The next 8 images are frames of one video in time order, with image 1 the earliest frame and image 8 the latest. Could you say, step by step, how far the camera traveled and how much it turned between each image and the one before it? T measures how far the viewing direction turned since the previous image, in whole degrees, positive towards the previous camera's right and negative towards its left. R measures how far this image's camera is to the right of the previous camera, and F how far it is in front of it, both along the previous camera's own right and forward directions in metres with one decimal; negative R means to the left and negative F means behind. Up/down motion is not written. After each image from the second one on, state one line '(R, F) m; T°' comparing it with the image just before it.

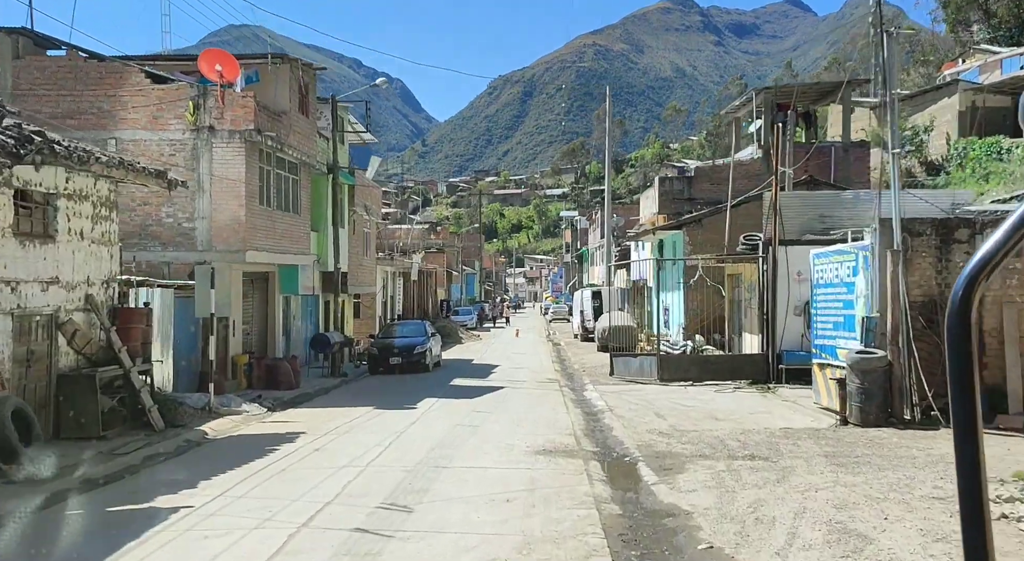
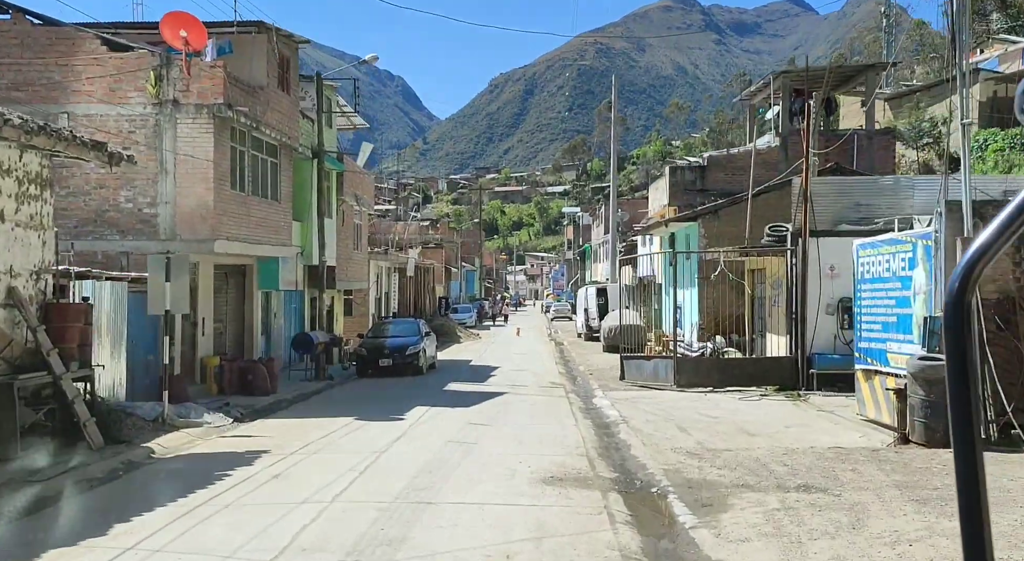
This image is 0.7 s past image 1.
(0.0, +2.2) m; 0°
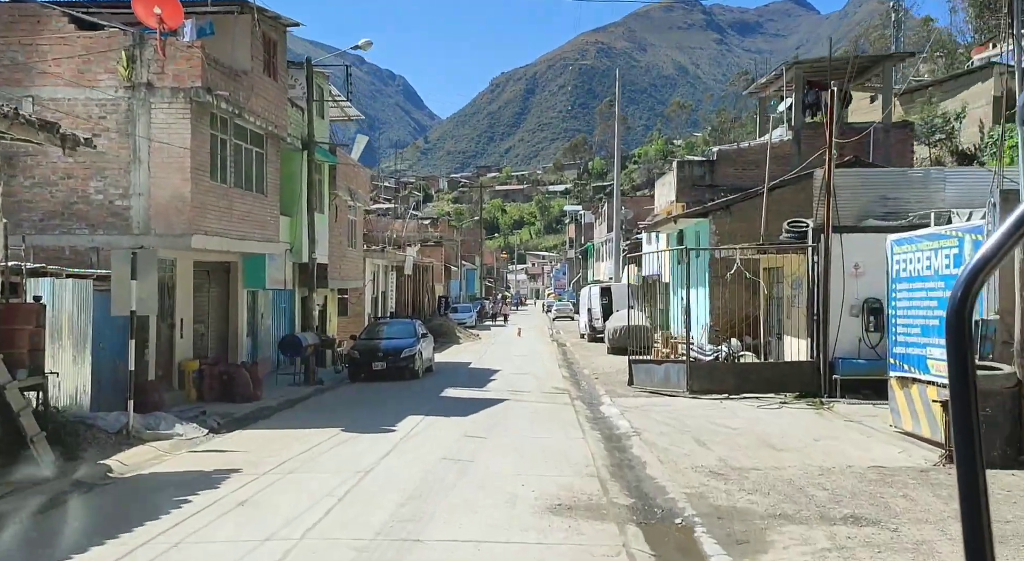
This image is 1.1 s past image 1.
(0.0, +1.3) m; 0°
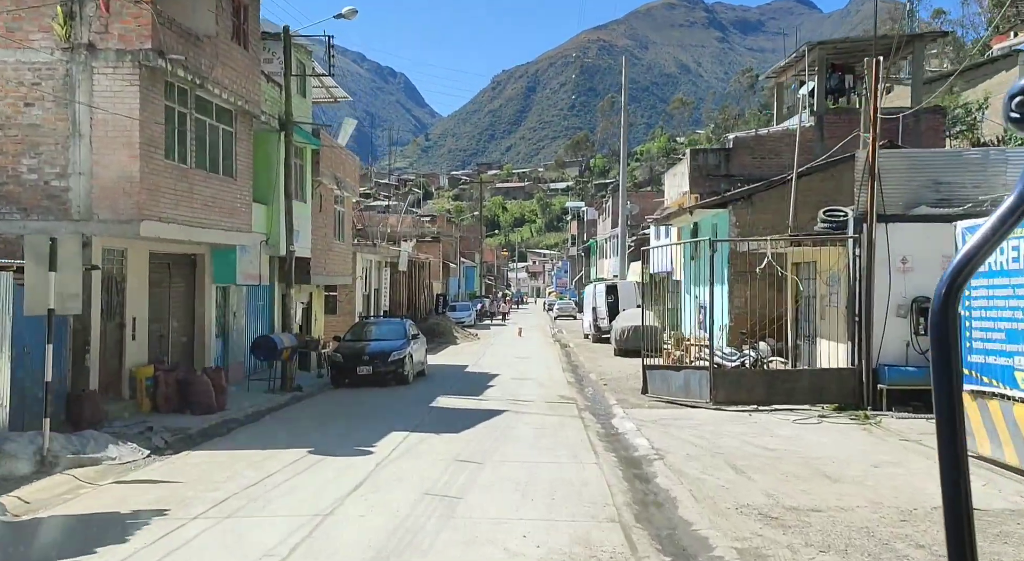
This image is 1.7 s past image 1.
(0.0, +2.3) m; 0°
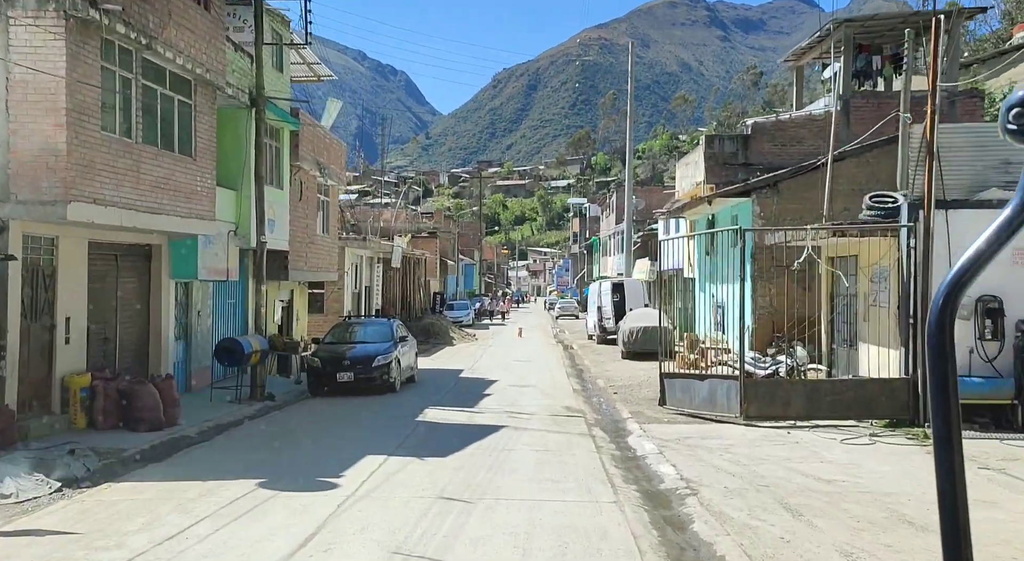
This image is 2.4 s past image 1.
(0.0, +2.3) m; 0°
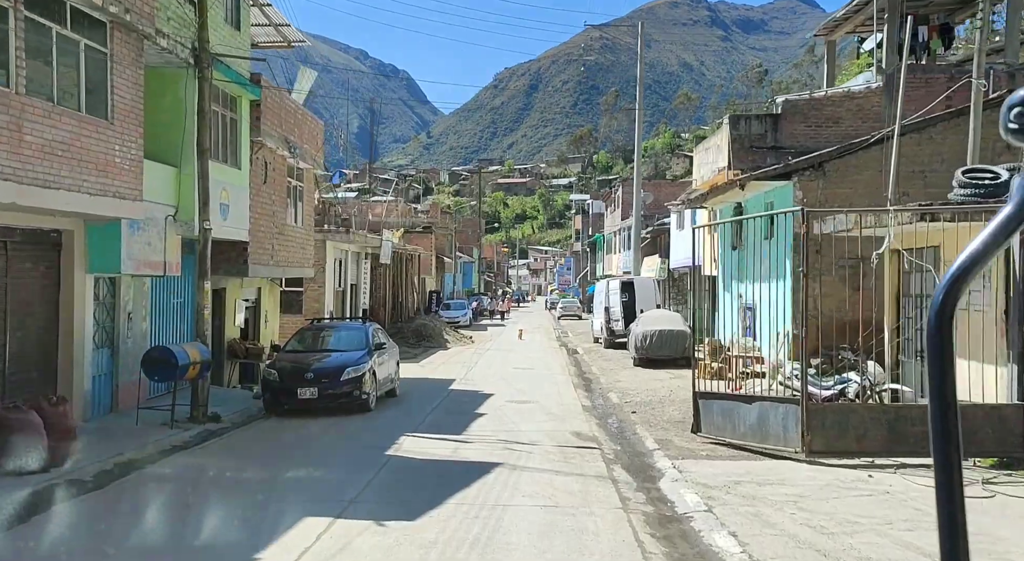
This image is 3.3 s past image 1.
(0.0, +3.3) m; 0°
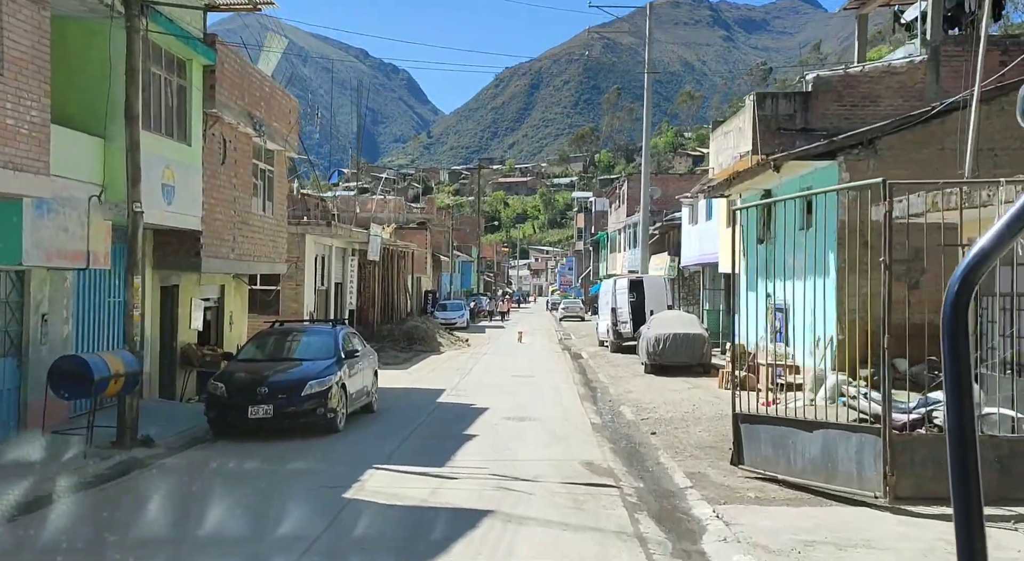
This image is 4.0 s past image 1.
(+0.1, +2.7) m; 0°
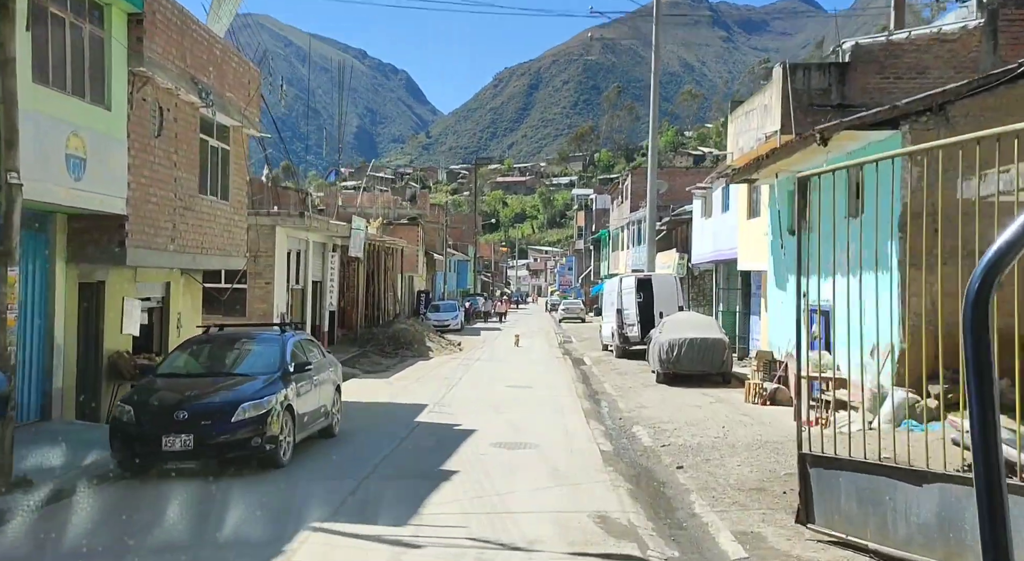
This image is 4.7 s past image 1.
(+0.1, +2.8) m; 0°
